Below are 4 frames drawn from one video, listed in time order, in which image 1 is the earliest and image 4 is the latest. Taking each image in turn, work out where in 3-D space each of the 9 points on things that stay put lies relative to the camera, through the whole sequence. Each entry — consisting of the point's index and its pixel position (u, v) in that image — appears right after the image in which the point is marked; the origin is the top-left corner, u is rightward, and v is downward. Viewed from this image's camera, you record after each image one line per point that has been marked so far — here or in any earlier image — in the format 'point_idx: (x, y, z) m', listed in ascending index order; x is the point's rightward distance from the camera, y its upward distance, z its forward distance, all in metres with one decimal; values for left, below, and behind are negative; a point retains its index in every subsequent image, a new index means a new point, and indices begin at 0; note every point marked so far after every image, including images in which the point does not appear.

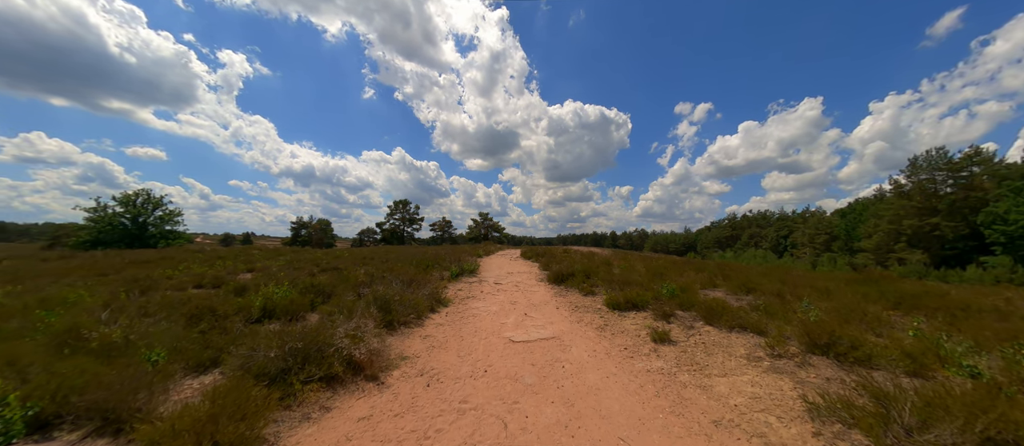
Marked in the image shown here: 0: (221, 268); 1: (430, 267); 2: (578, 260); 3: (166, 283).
0: (-15.8, -2.4, +16.8) m
1: (-3.7, -2.0, +14.2) m
2: (+3.7, -2.1, +16.3) m
3: (-13.9, -2.4, +12.5) m
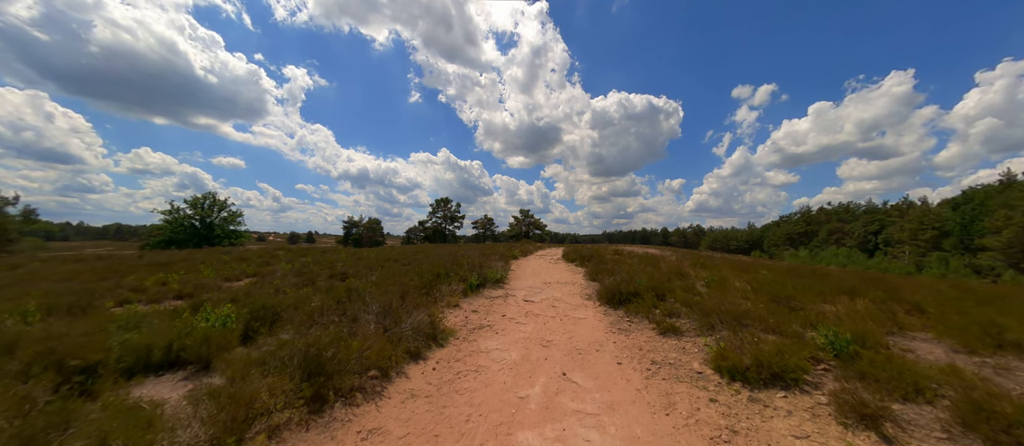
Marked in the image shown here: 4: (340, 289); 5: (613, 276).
0: (-14.1, -2.4, +15.2) m
1: (-2.5, -1.9, +11.1) m
2: (+5.2, -1.9, +12.1) m
3: (-12.8, -2.5, +10.7) m
4: (-5.0, -2.0, +9.0) m
5: (+3.7, -2.0, +11.1) m
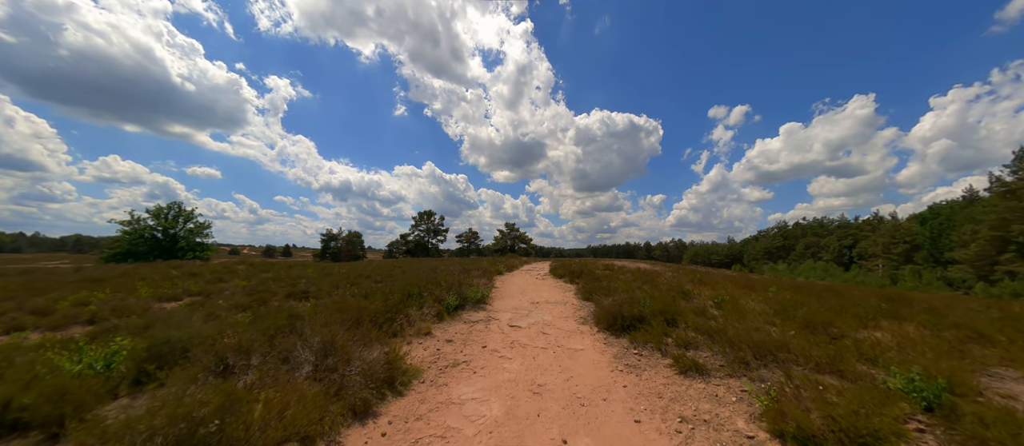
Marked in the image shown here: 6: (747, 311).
0: (-14.8, -2.8, +13.1) m
1: (-3.0, -2.3, +9.5) m
2: (+4.6, -2.3, +10.8) m
3: (-13.2, -2.8, +8.7) m
4: (-5.5, -2.2, +7.3) m
5: (+3.2, -2.4, +9.8) m
6: (+6.0, -2.2, +7.8) m
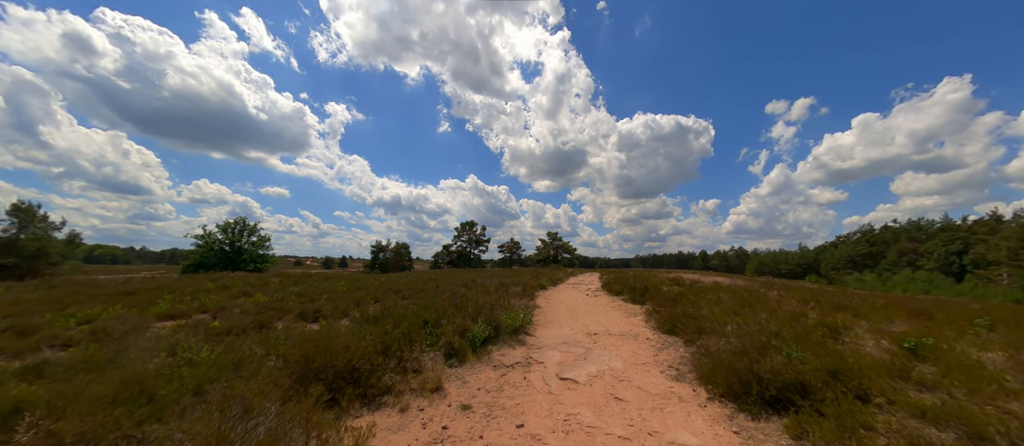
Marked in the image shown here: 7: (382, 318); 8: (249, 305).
0: (-13.1, -3.3, +12.2) m
1: (-1.9, -2.4, +7.1) m
2: (+5.8, -2.3, +7.4) m
3: (-12.2, -3.0, +7.6) m
4: (-4.6, -2.3, +5.3) m
5: (+4.3, -2.3, +6.5) m
6: (+6.8, -2.1, +4.2) m
7: (-3.7, -2.6, +8.5) m
8: (-10.6, -3.3, +12.3) m
